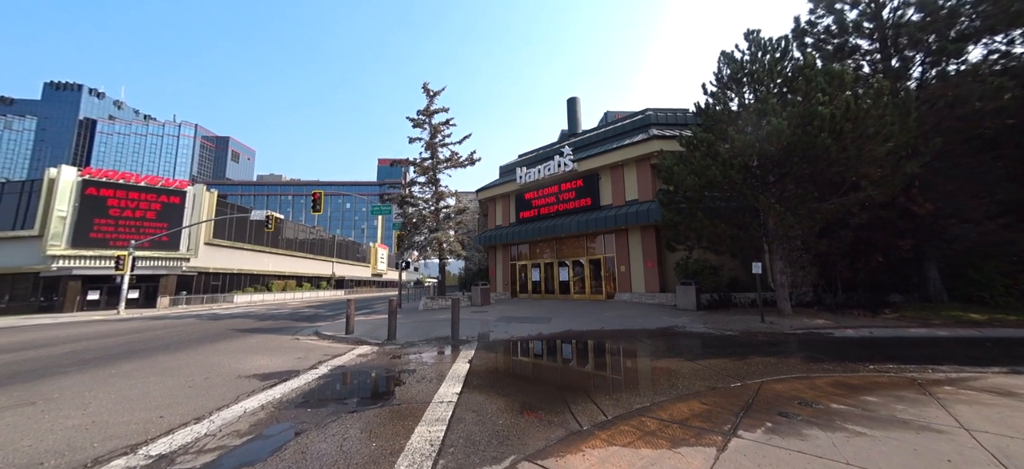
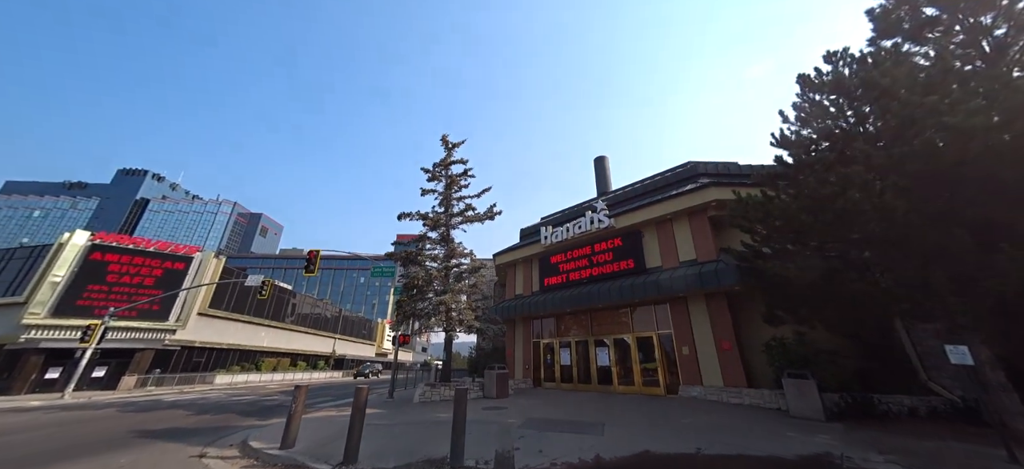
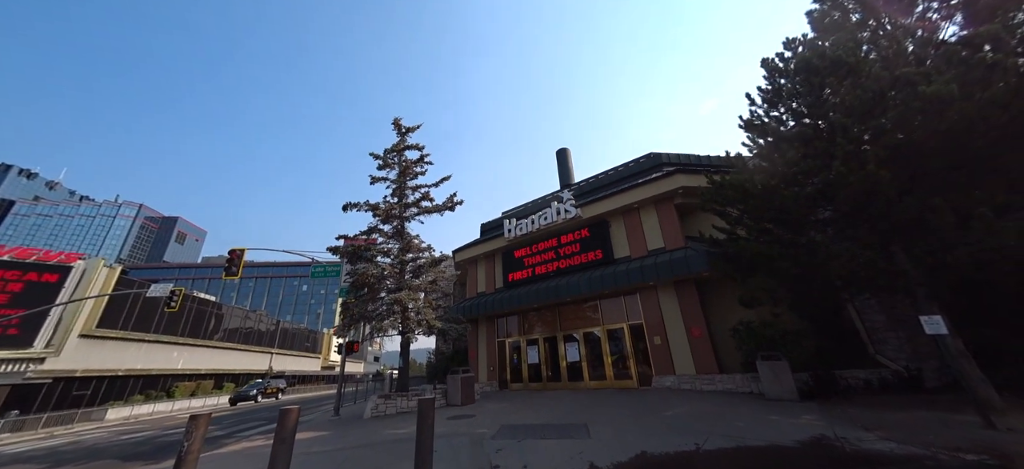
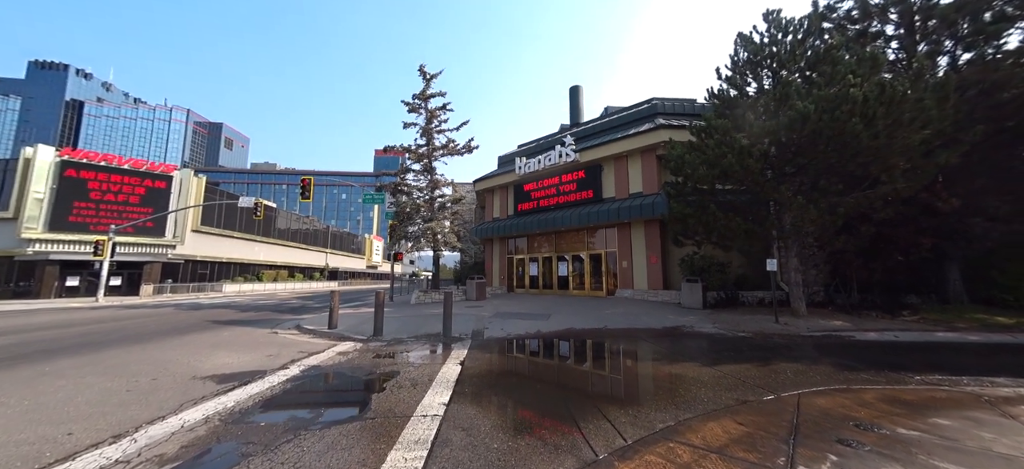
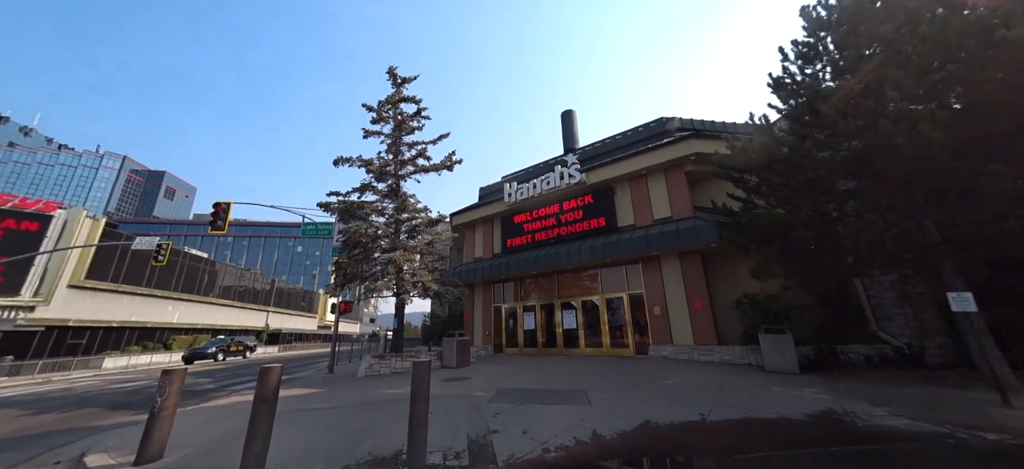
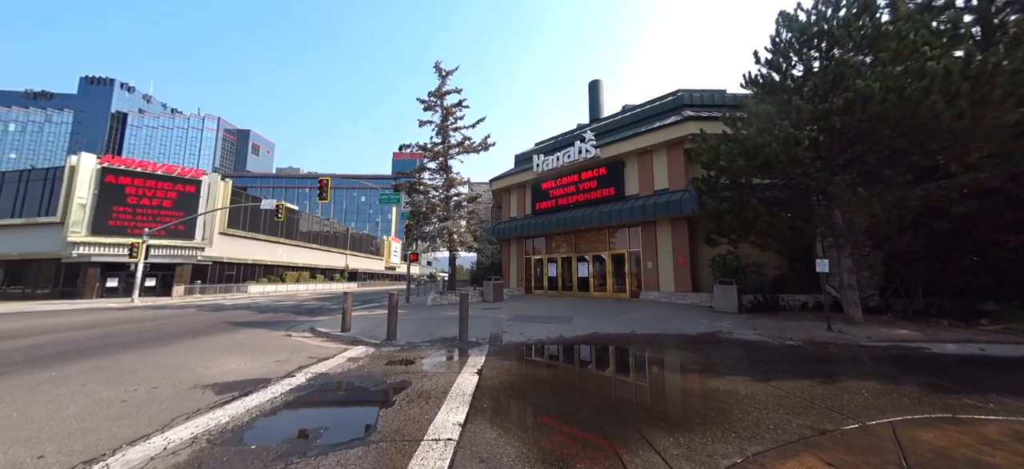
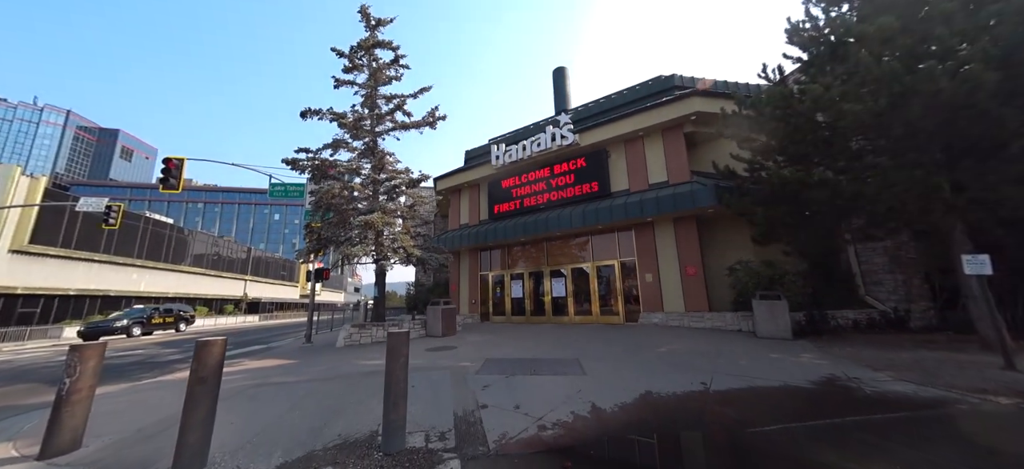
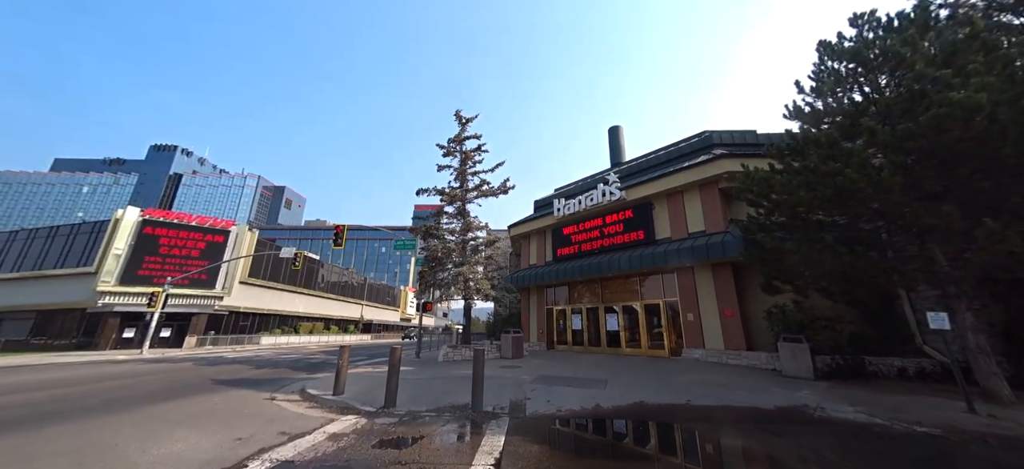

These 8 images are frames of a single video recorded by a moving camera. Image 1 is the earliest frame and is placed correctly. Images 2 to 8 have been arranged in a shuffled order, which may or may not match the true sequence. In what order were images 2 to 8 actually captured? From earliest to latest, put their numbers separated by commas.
4, 6, 8, 2, 3, 5, 7
